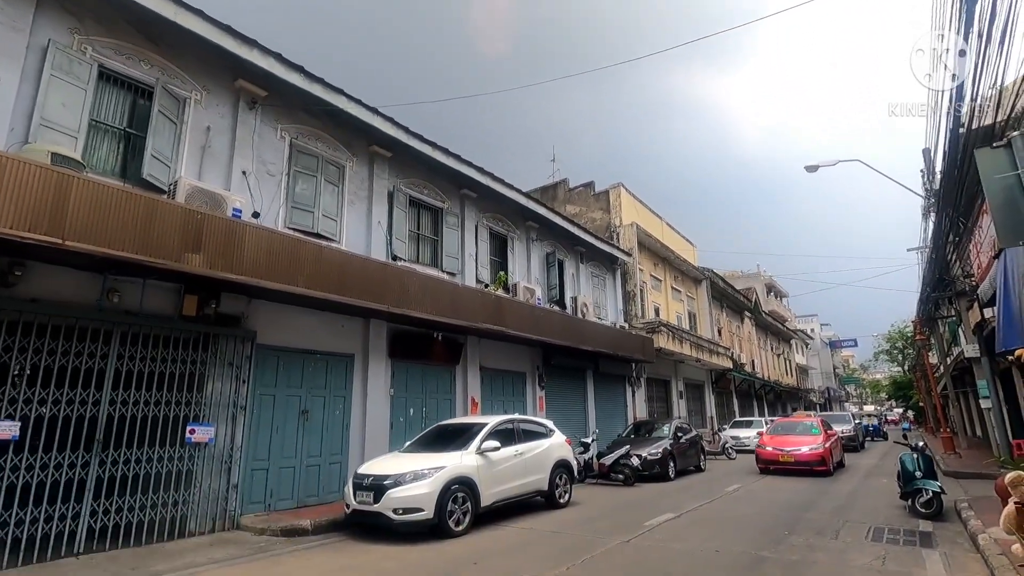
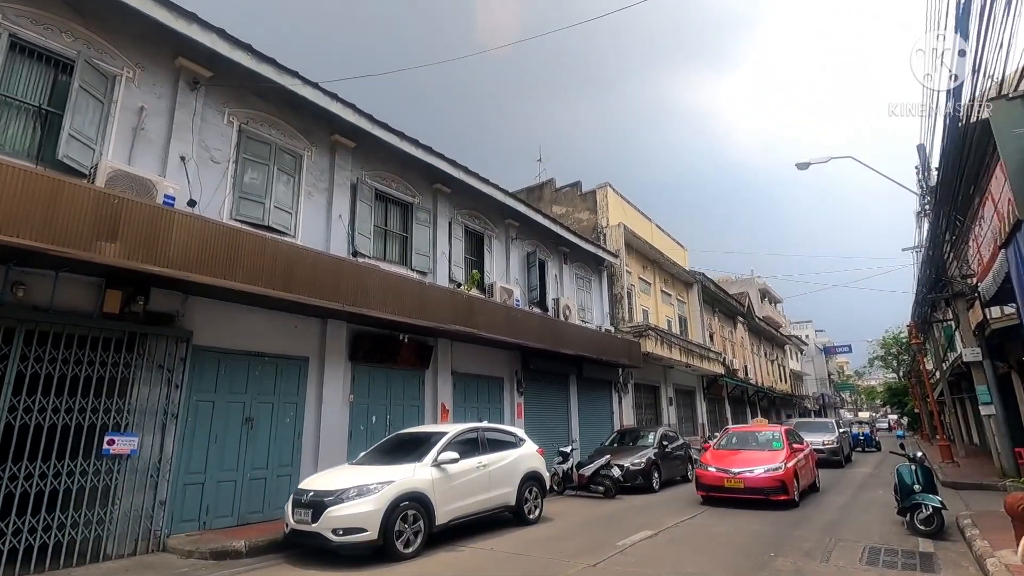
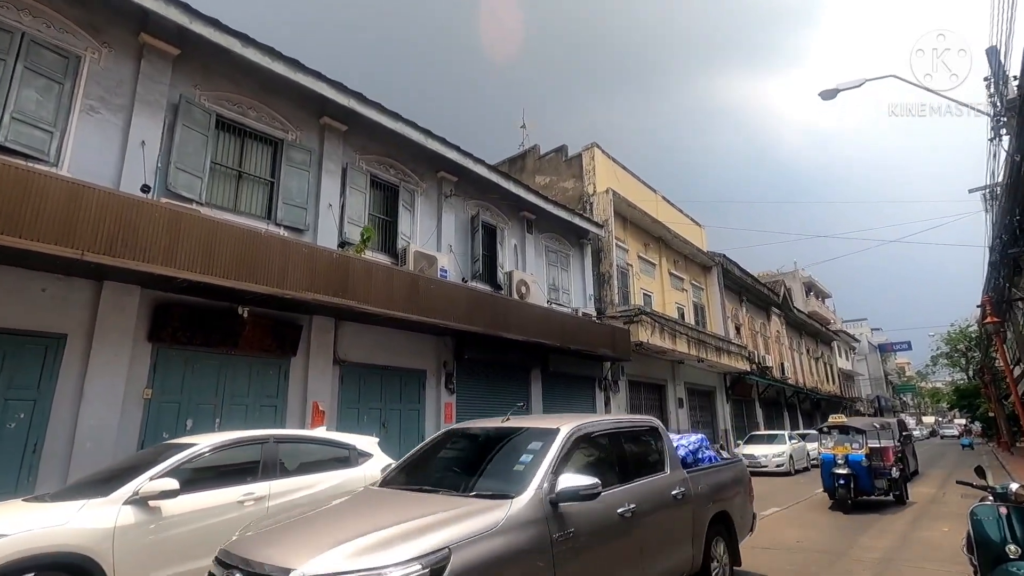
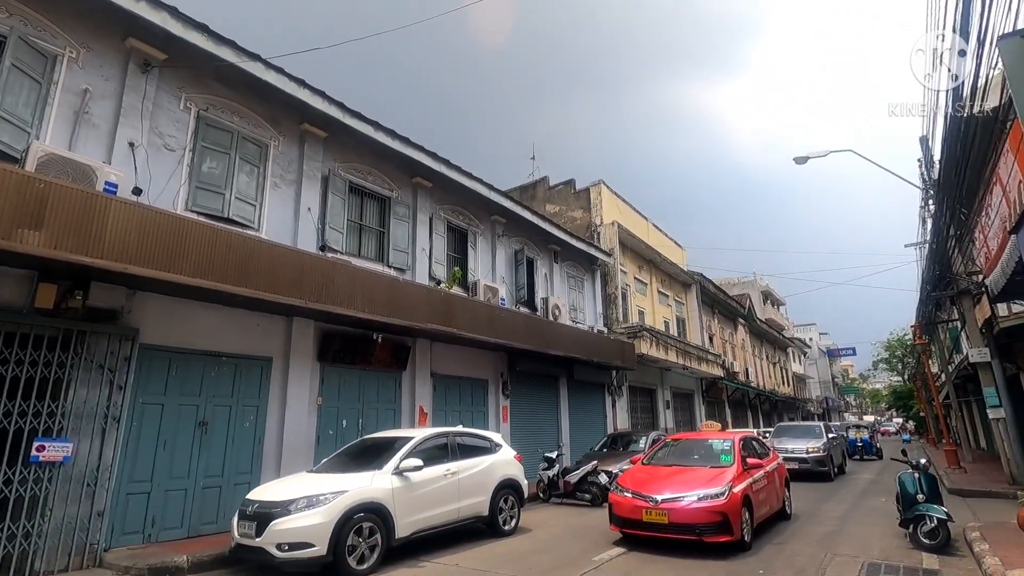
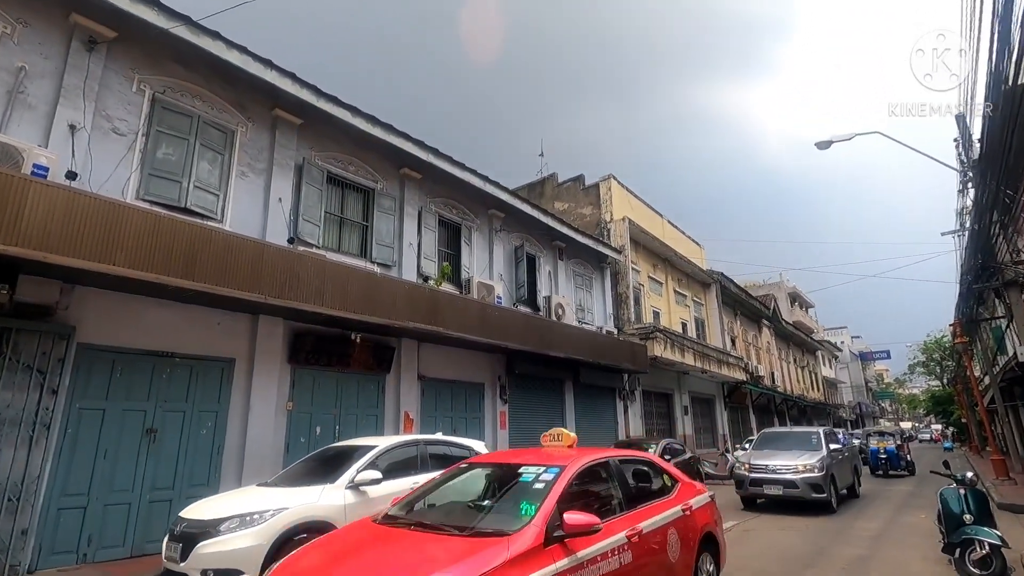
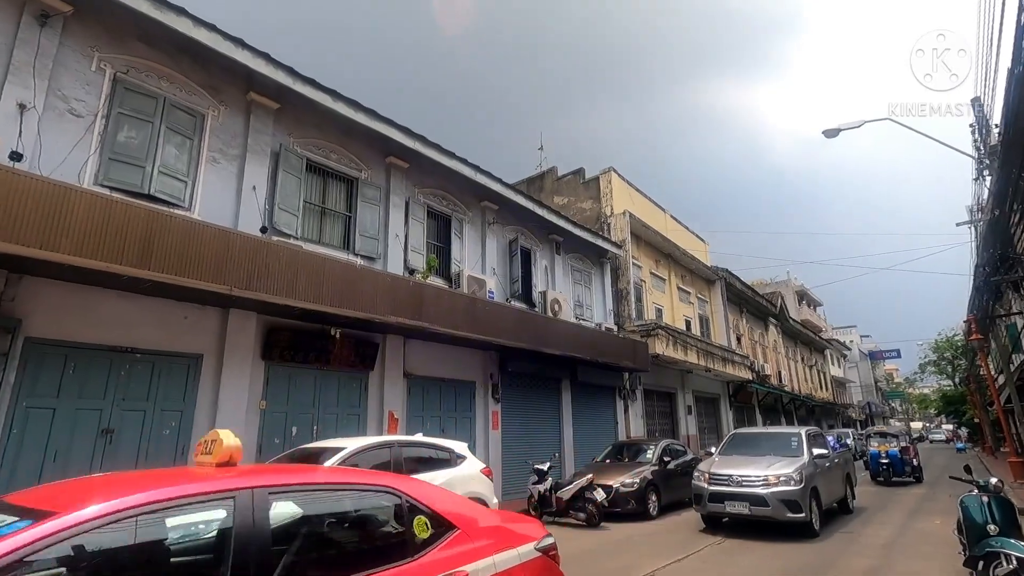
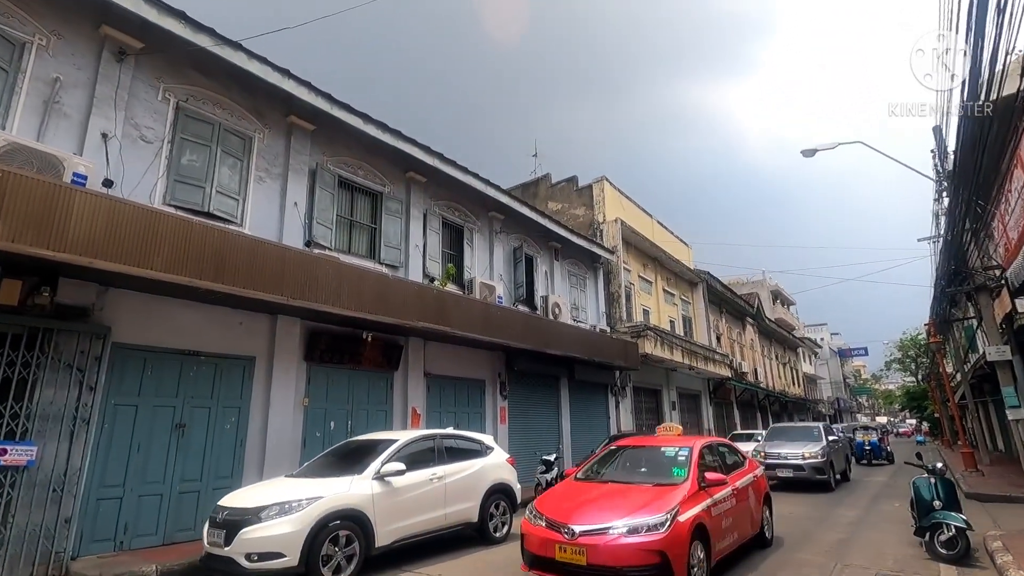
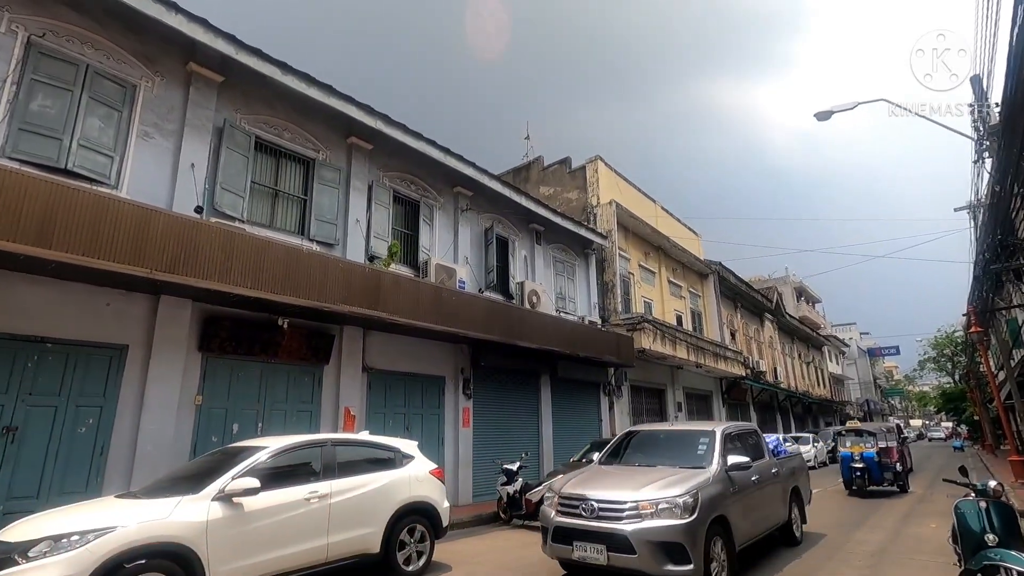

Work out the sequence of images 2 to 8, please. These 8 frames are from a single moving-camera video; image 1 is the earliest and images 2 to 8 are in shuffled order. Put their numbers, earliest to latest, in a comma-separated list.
2, 4, 7, 5, 6, 8, 3
